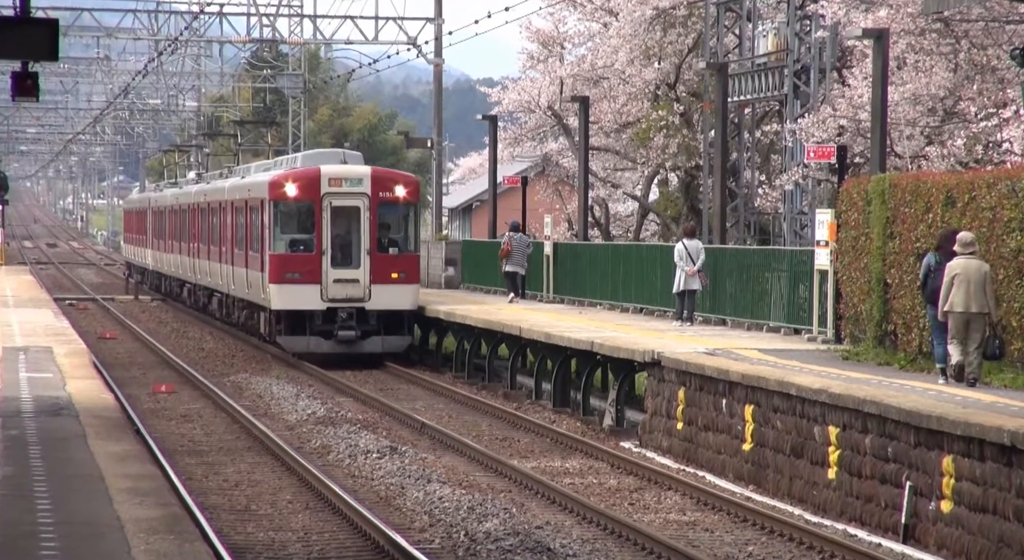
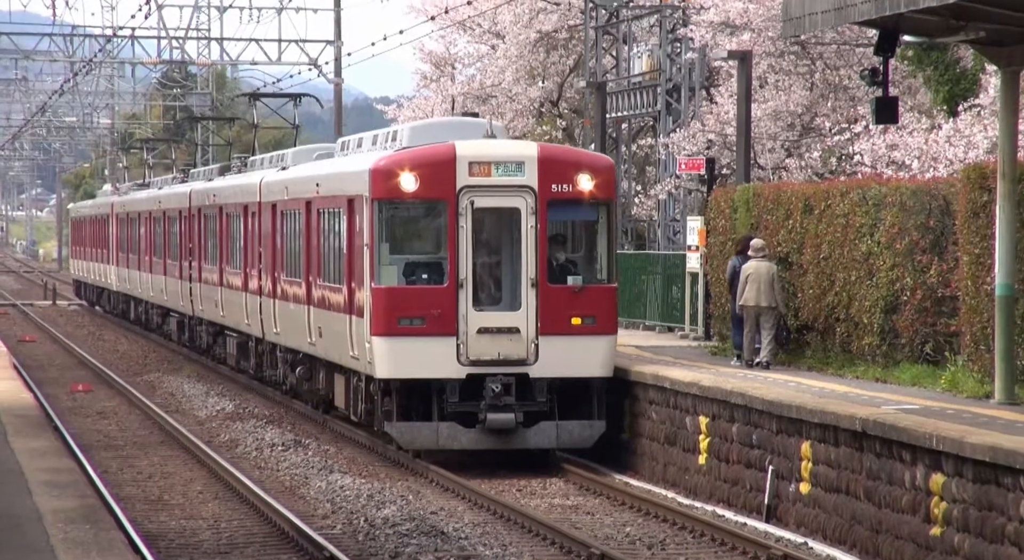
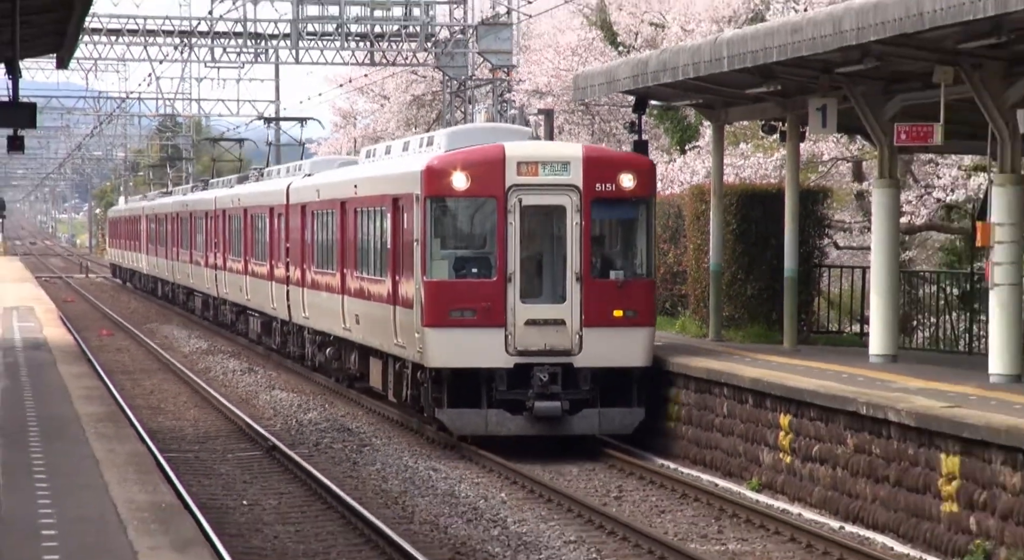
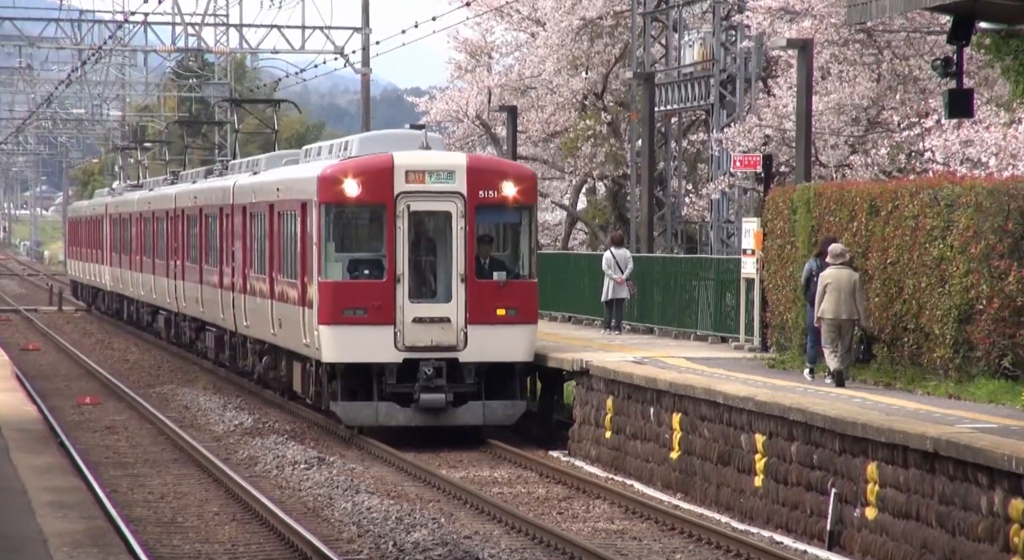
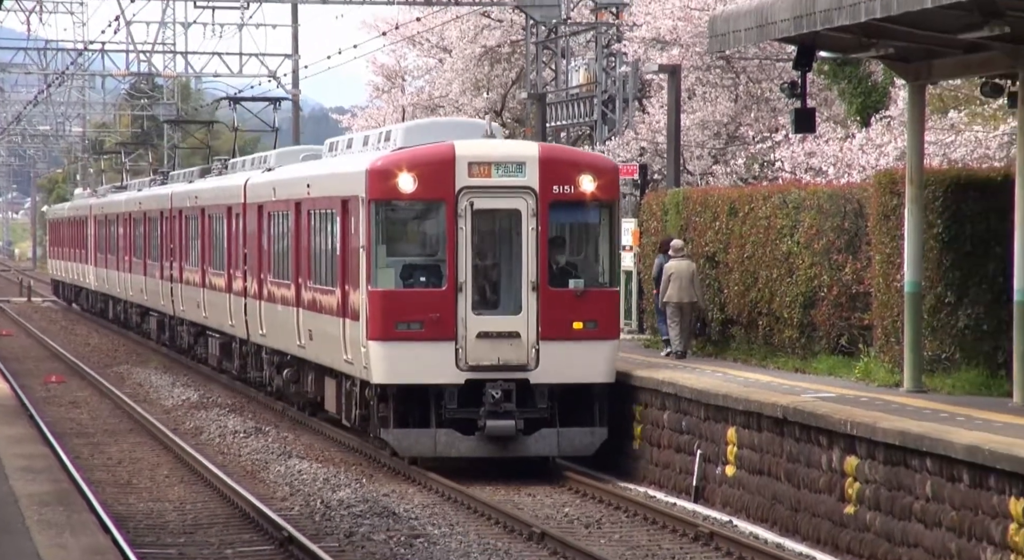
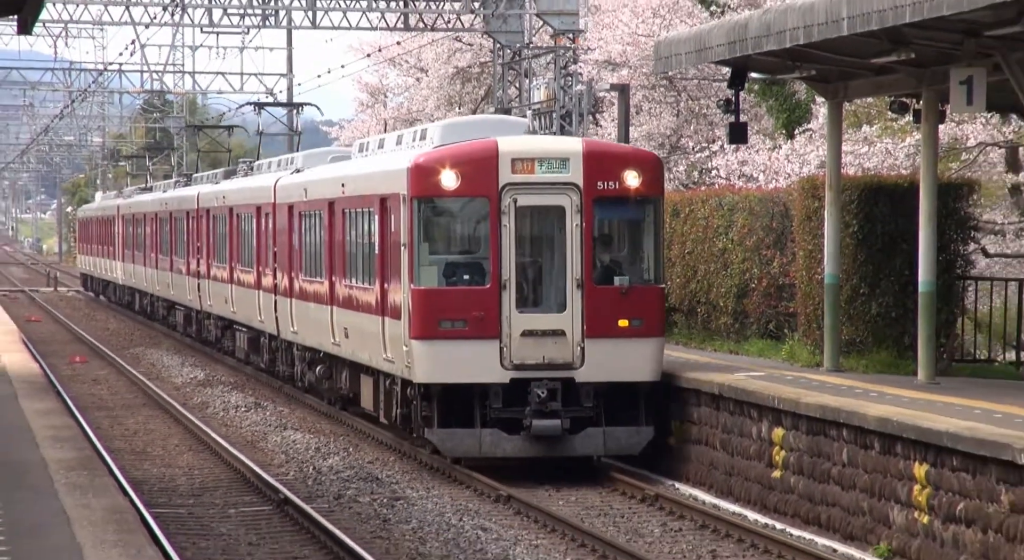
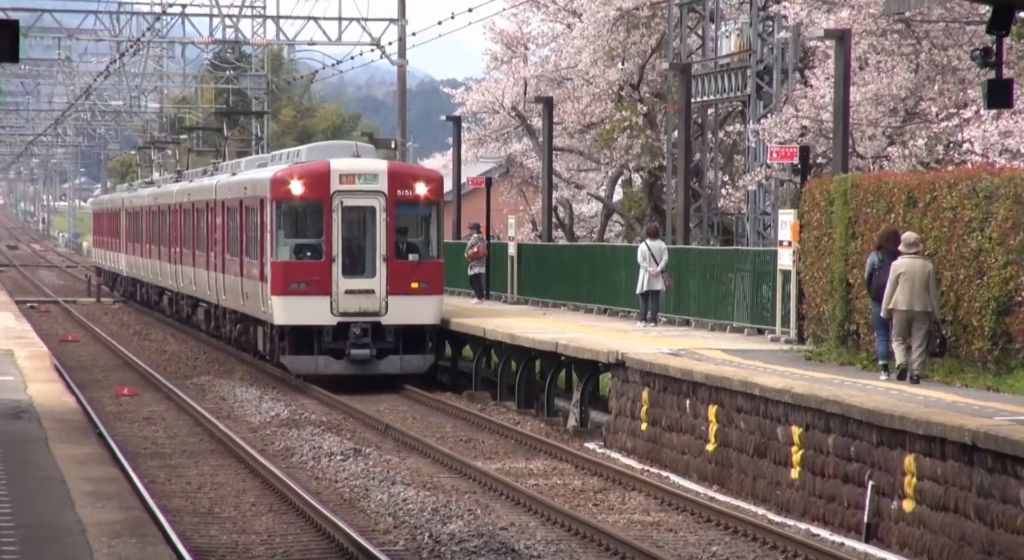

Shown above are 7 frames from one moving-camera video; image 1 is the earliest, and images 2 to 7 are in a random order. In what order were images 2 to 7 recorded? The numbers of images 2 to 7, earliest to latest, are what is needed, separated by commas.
7, 4, 2, 5, 6, 3
